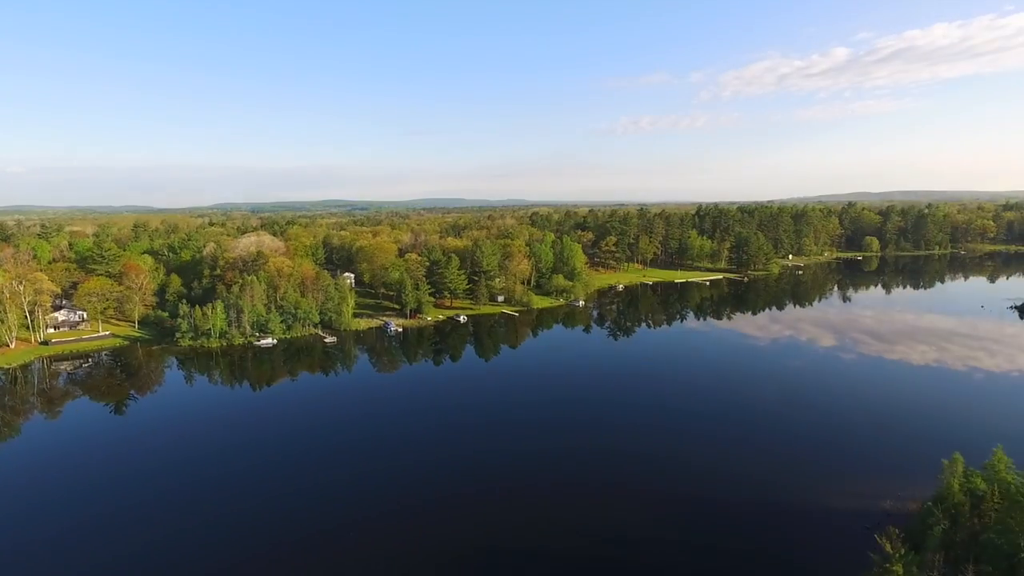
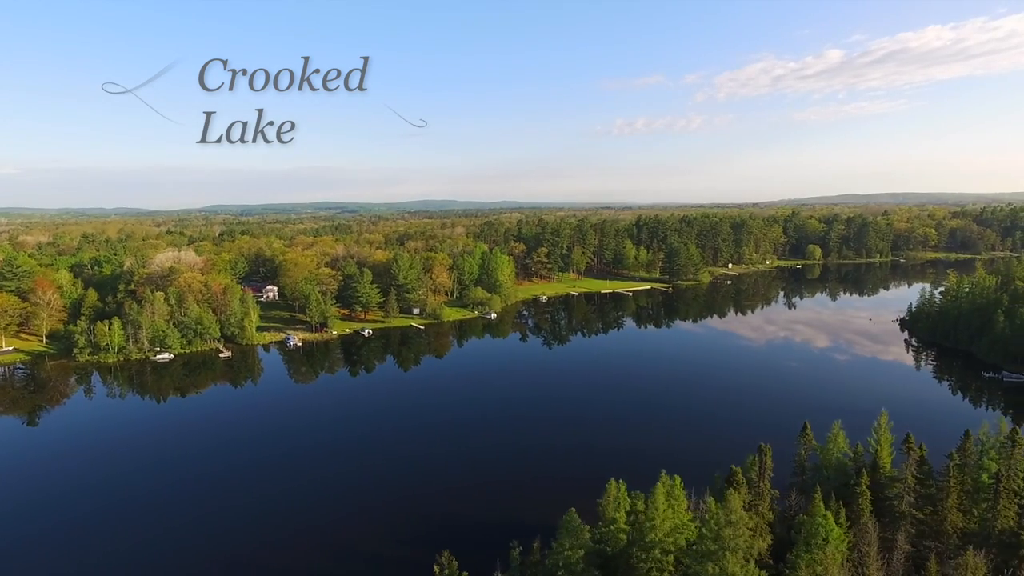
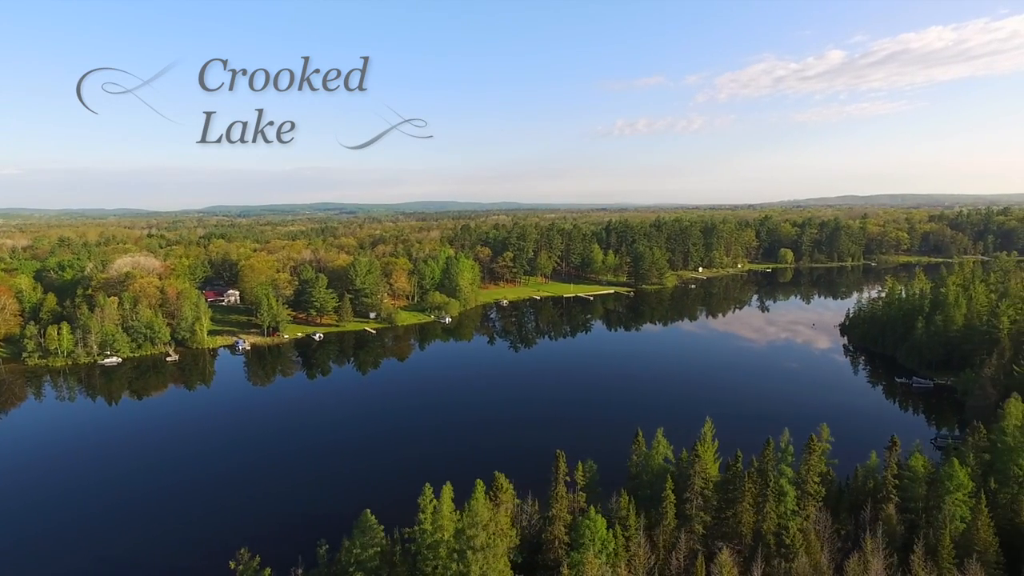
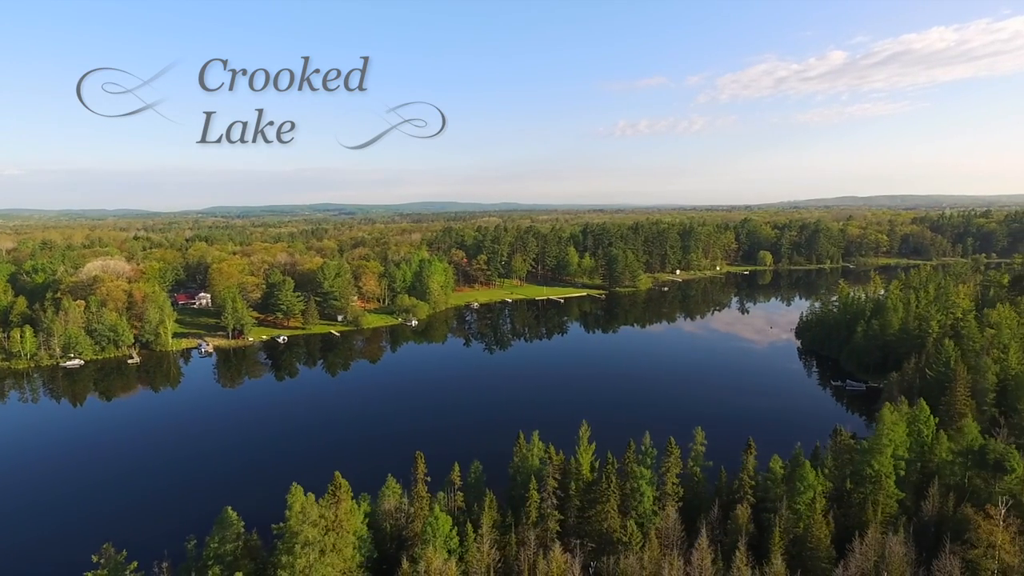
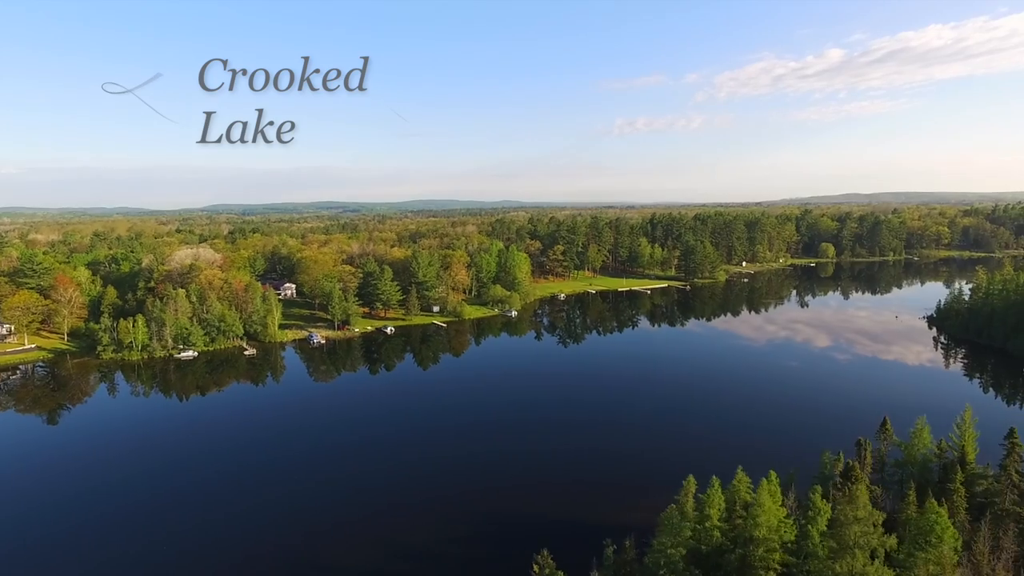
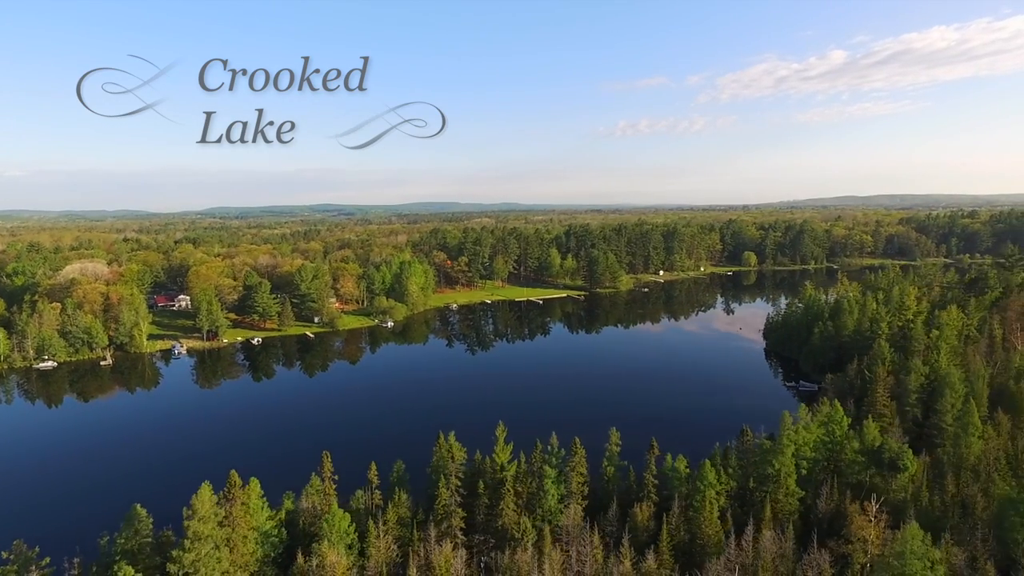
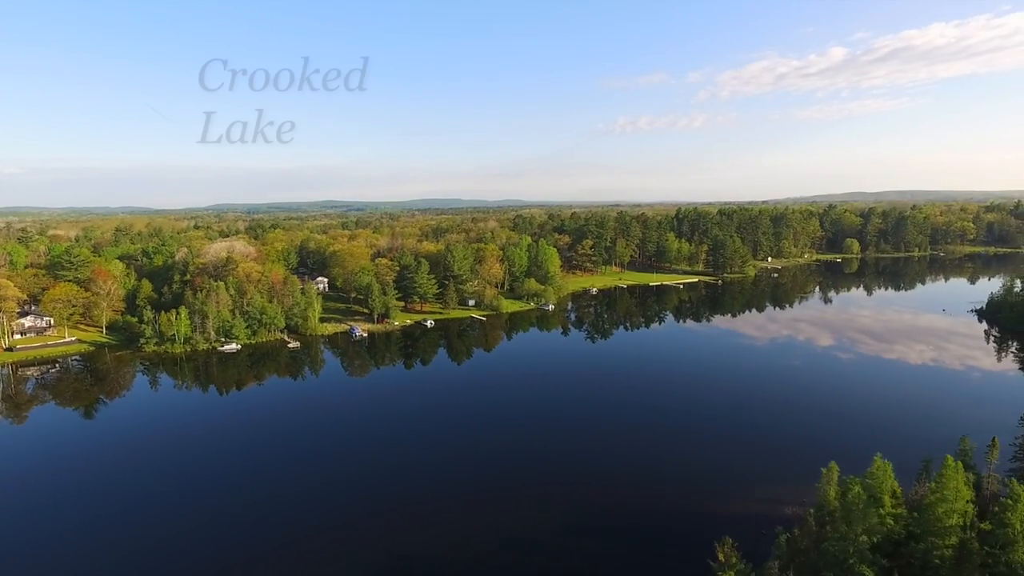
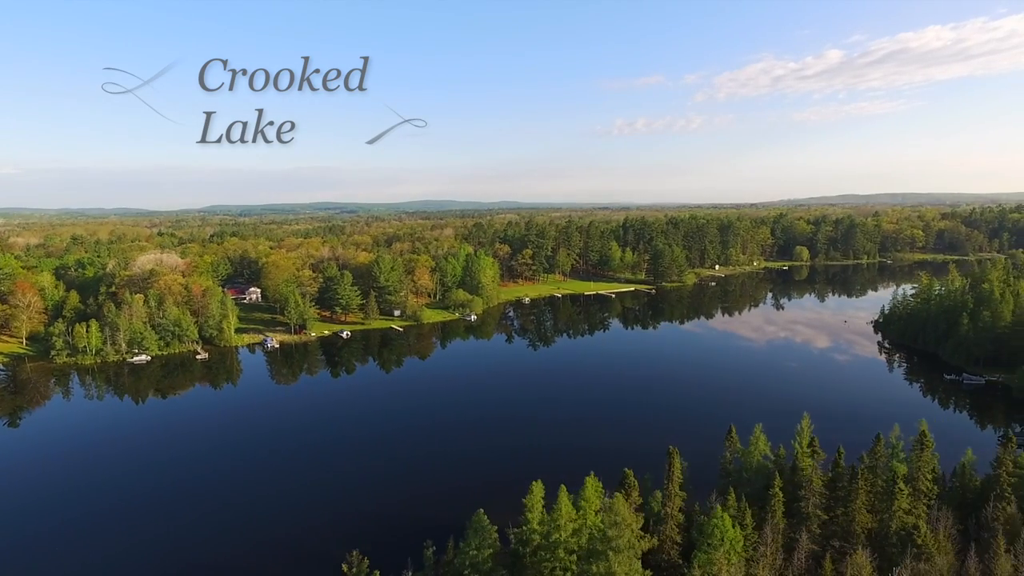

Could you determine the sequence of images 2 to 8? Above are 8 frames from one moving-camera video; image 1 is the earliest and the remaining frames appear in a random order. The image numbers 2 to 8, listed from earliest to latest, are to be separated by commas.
7, 5, 2, 8, 3, 4, 6
